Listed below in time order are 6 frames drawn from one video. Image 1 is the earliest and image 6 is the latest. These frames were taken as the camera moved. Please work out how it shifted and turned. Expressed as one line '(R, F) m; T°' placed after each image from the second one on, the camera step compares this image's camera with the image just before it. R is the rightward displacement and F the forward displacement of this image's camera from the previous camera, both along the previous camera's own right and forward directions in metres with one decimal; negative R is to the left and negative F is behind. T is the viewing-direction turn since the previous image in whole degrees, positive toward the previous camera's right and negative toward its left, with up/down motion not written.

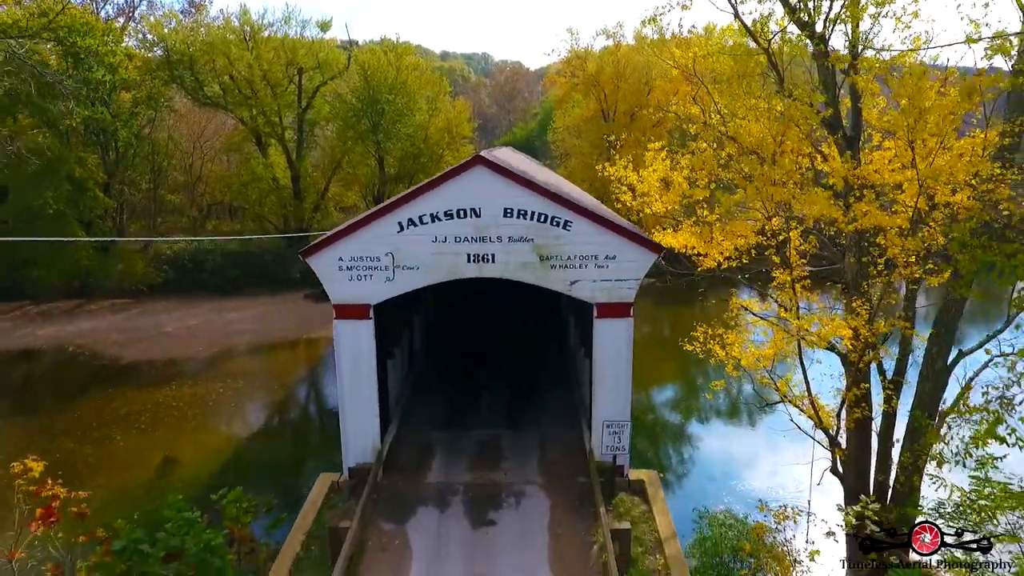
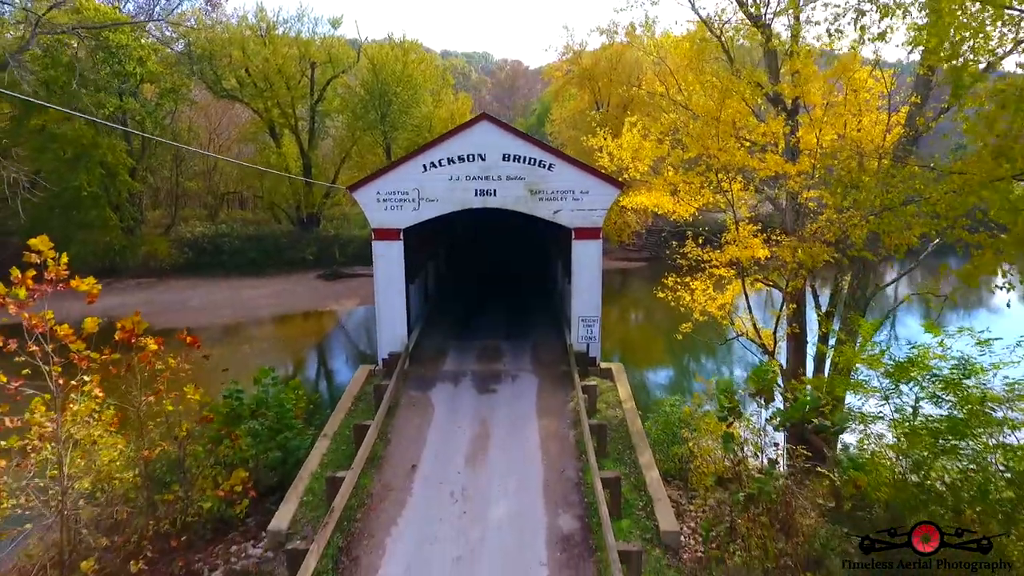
(0.0, -2.8) m; 0°
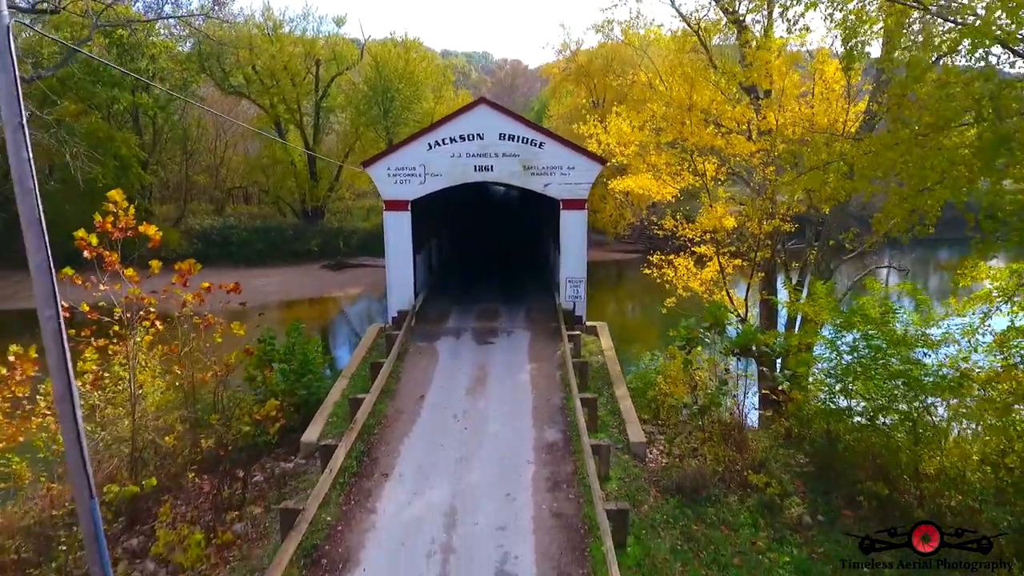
(+0.1, -1.5) m; 0°
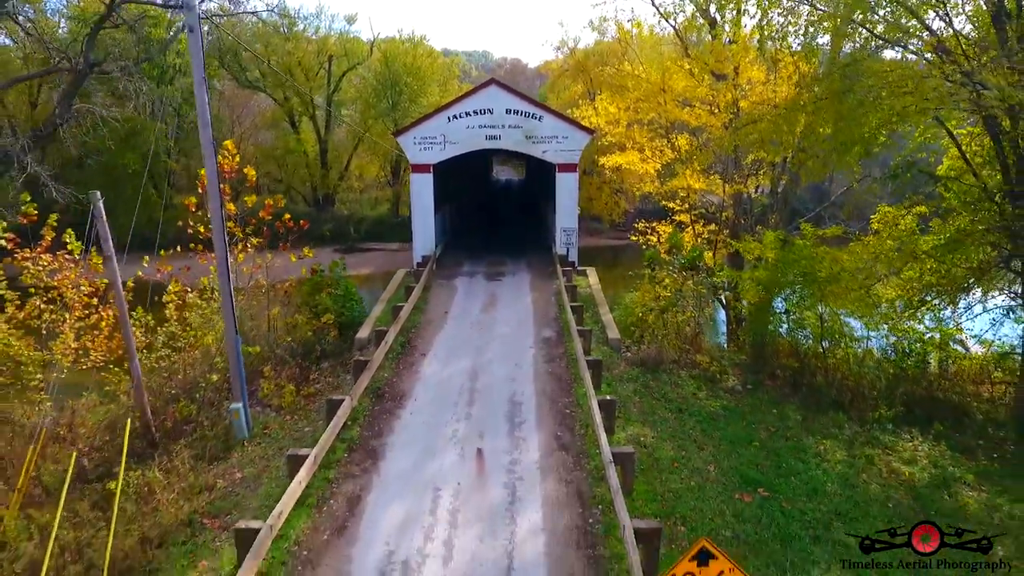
(-0.1, -2.9) m; 0°
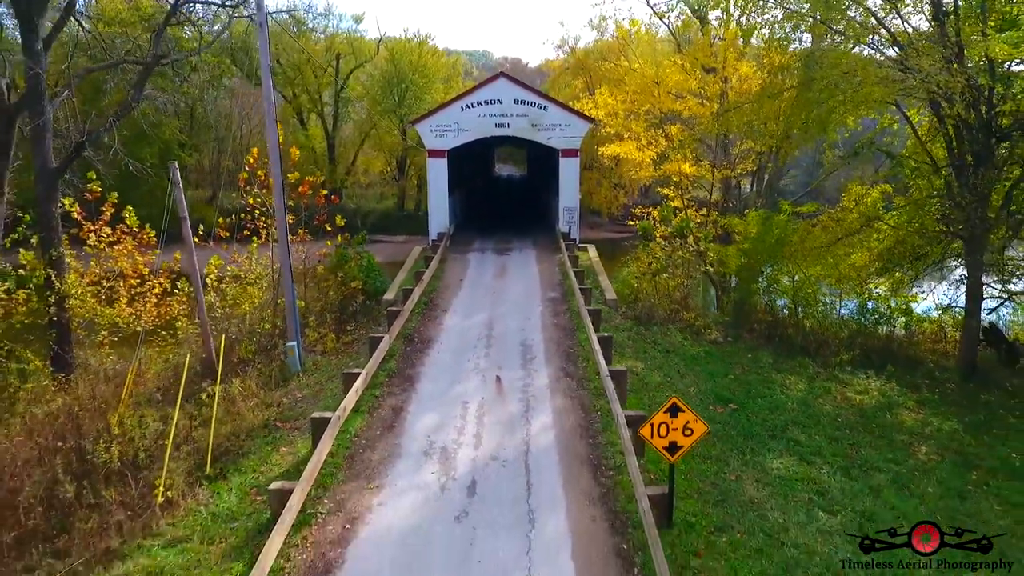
(-0.2, -1.7) m; 0°
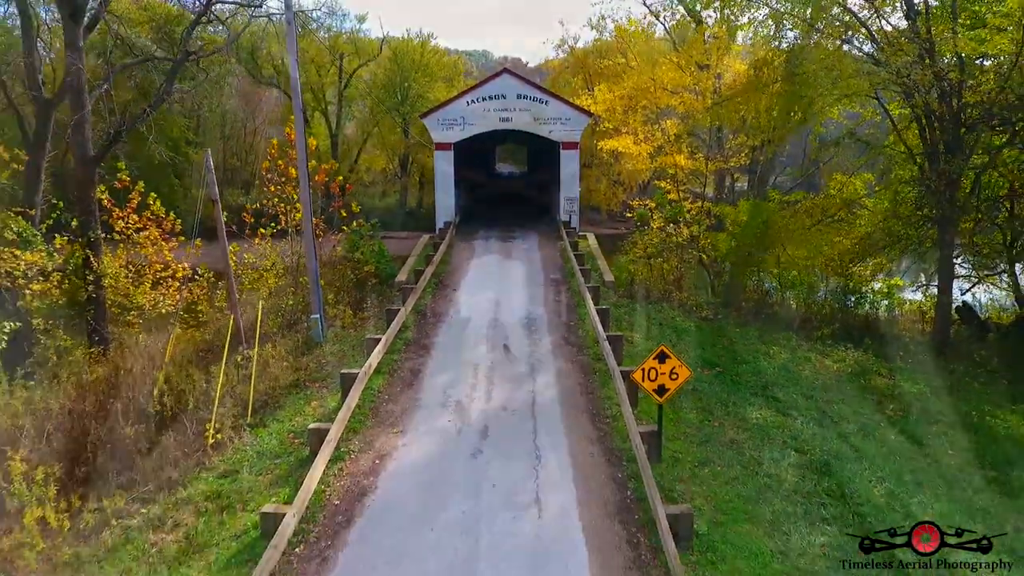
(-0.1, -0.9) m; 0°
